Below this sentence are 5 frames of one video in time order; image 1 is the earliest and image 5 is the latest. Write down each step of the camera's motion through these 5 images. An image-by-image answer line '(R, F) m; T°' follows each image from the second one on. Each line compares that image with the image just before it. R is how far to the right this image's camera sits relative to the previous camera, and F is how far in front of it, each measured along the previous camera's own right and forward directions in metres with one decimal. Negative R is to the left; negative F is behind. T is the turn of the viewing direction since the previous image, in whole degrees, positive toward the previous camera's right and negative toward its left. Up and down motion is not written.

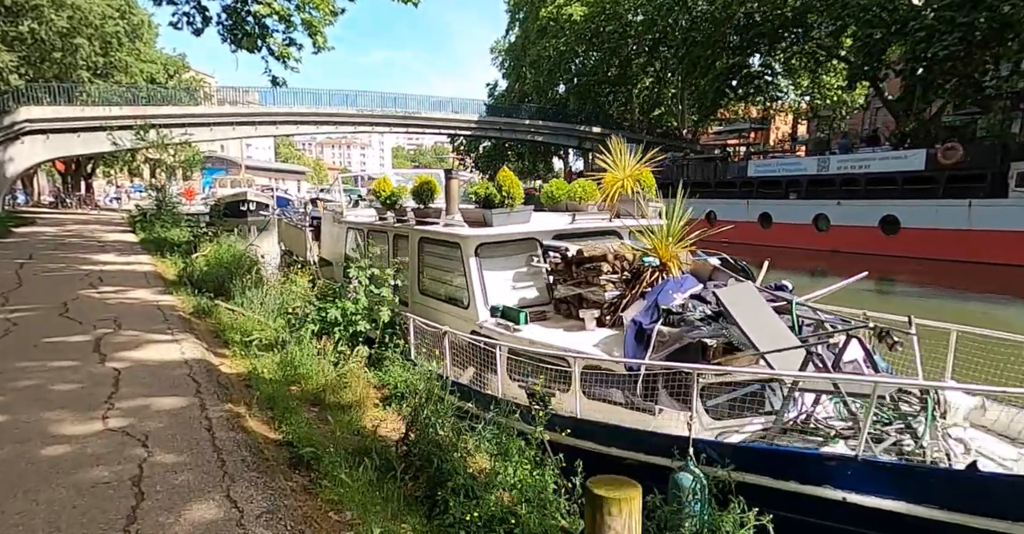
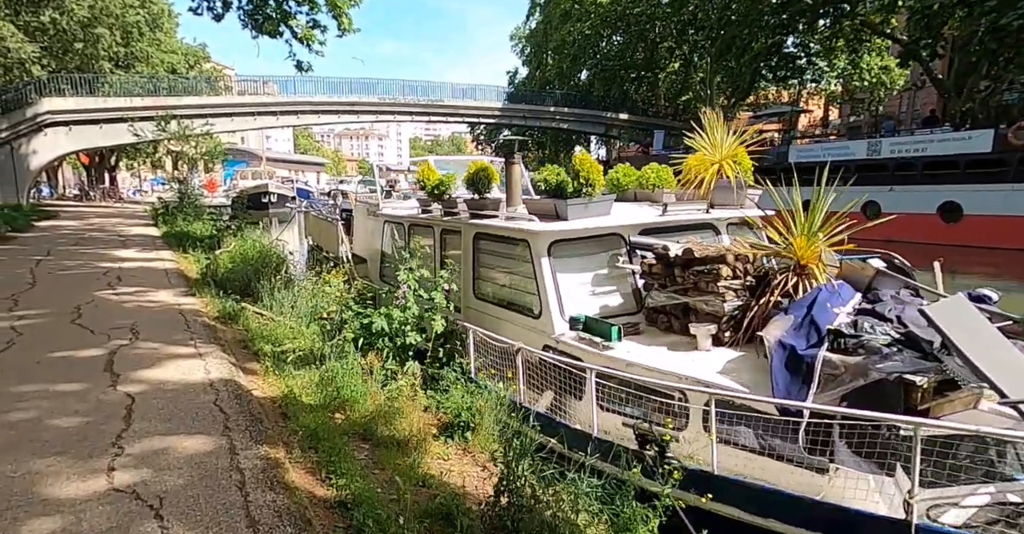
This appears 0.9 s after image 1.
(-0.5, +1.0) m; -2°
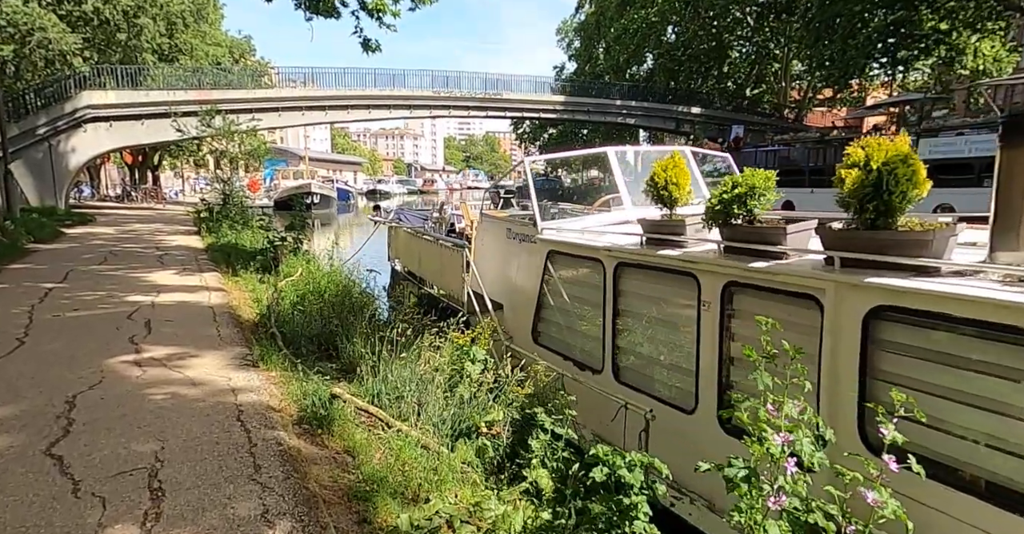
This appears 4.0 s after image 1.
(-2.0, +3.5) m; -3°
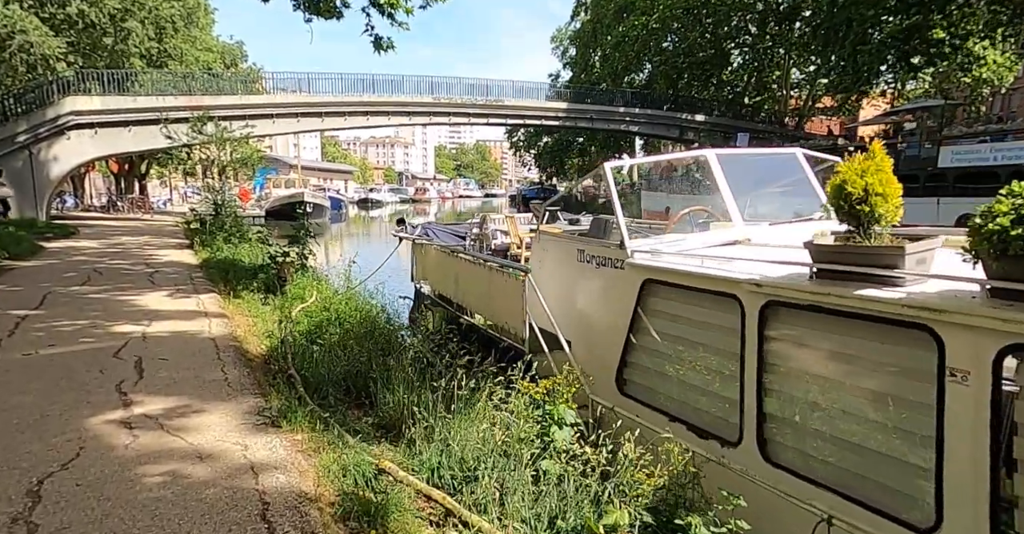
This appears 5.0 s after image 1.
(-0.8, +1.2) m; +1°
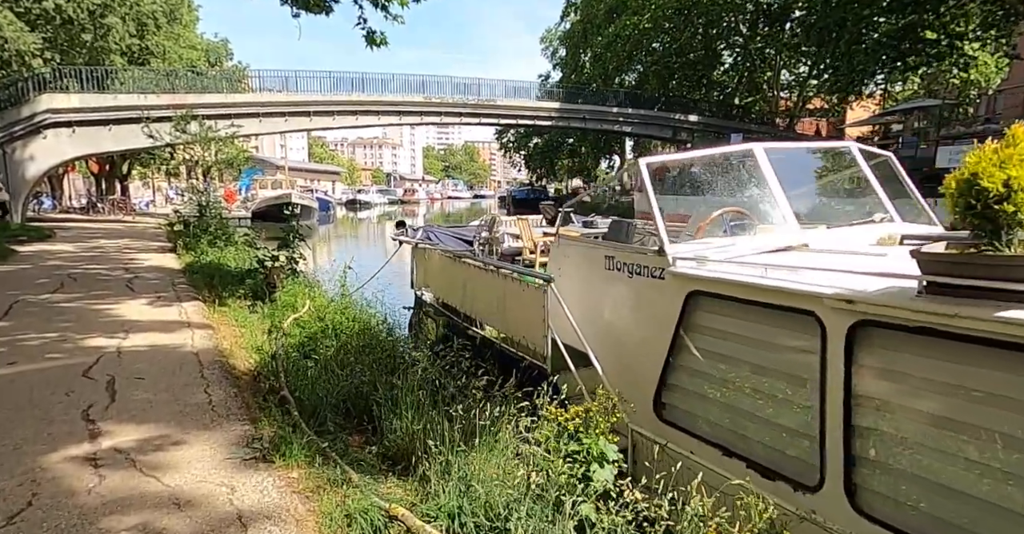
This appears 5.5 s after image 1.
(-0.3, +0.6) m; +1°
